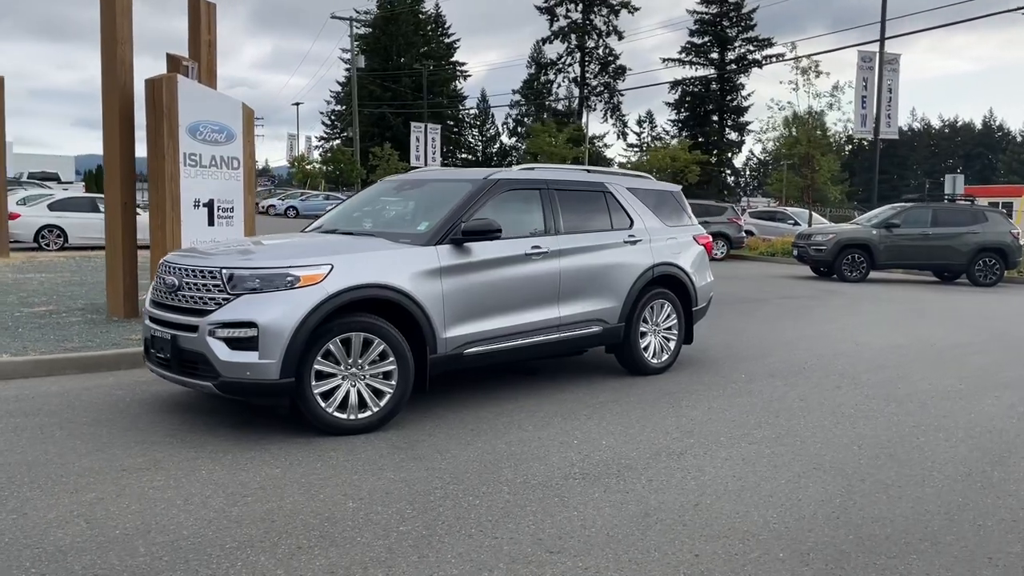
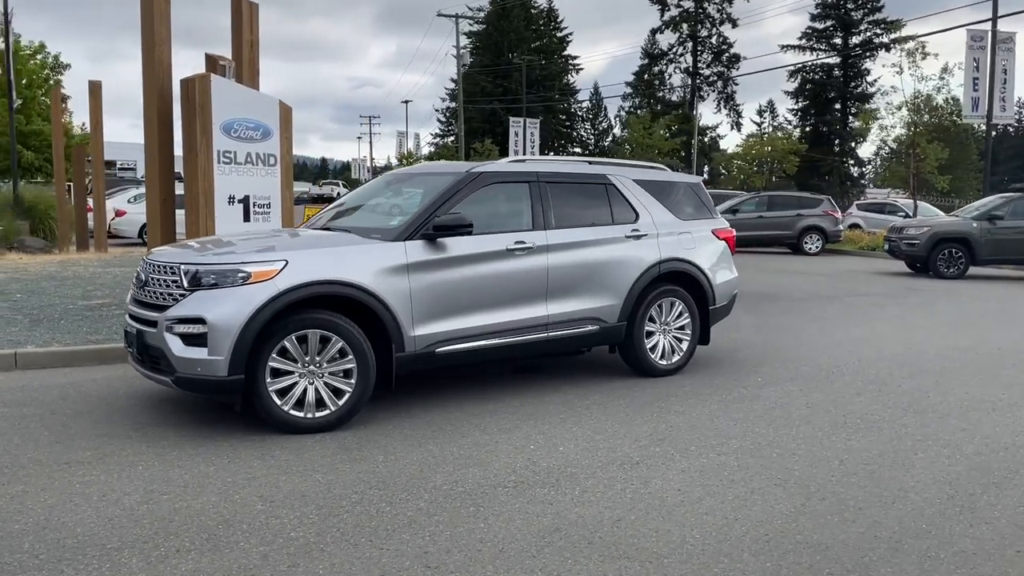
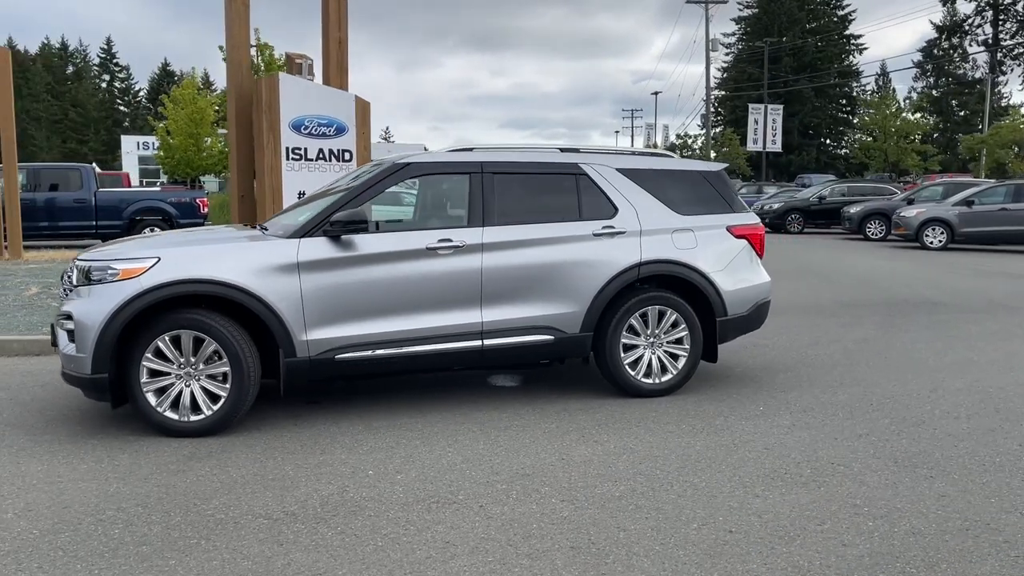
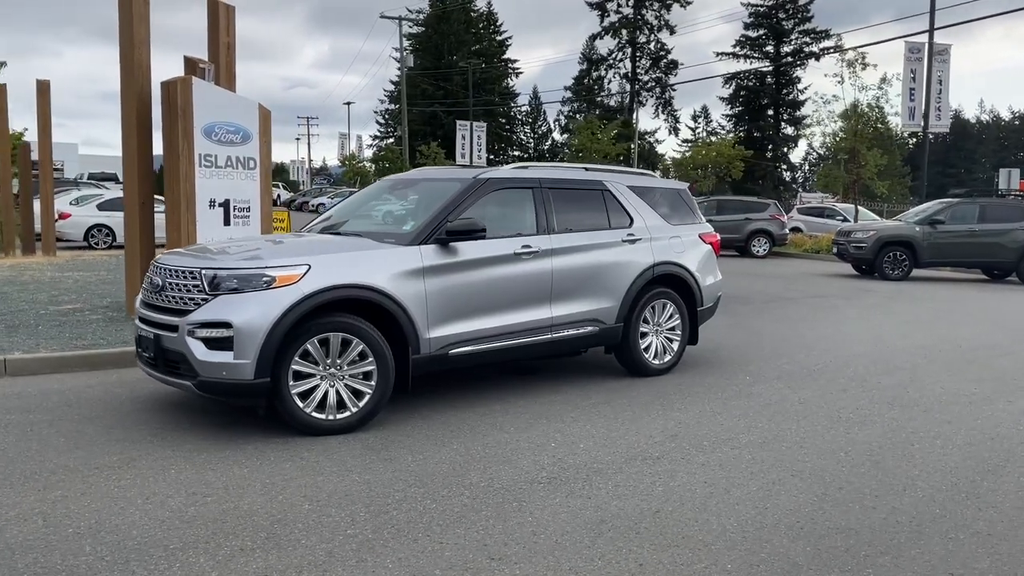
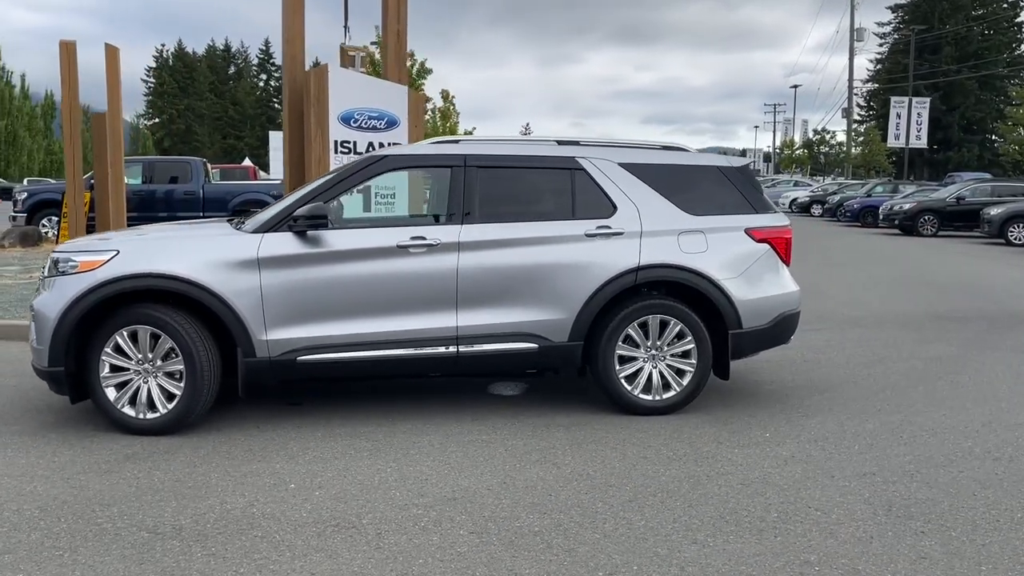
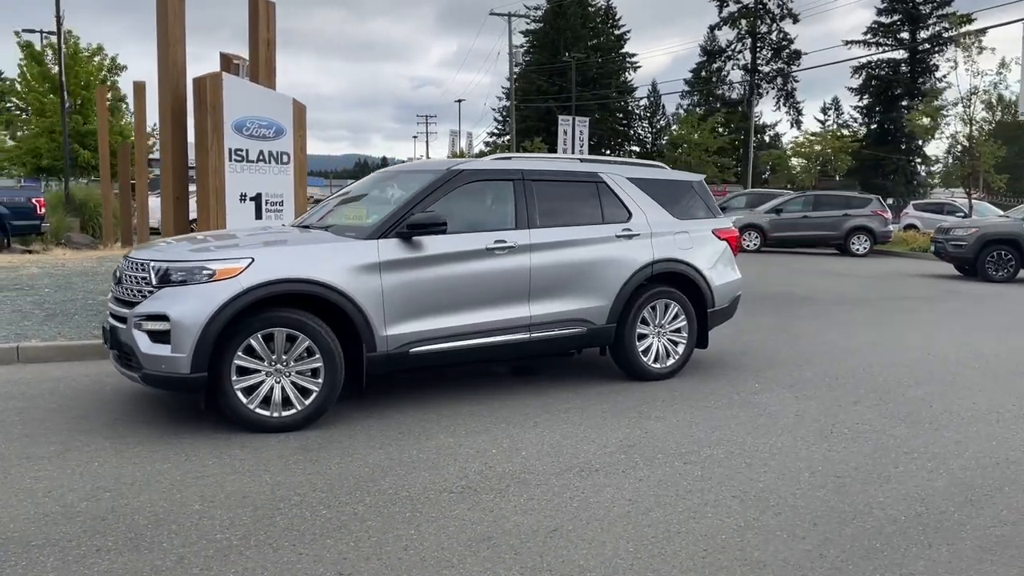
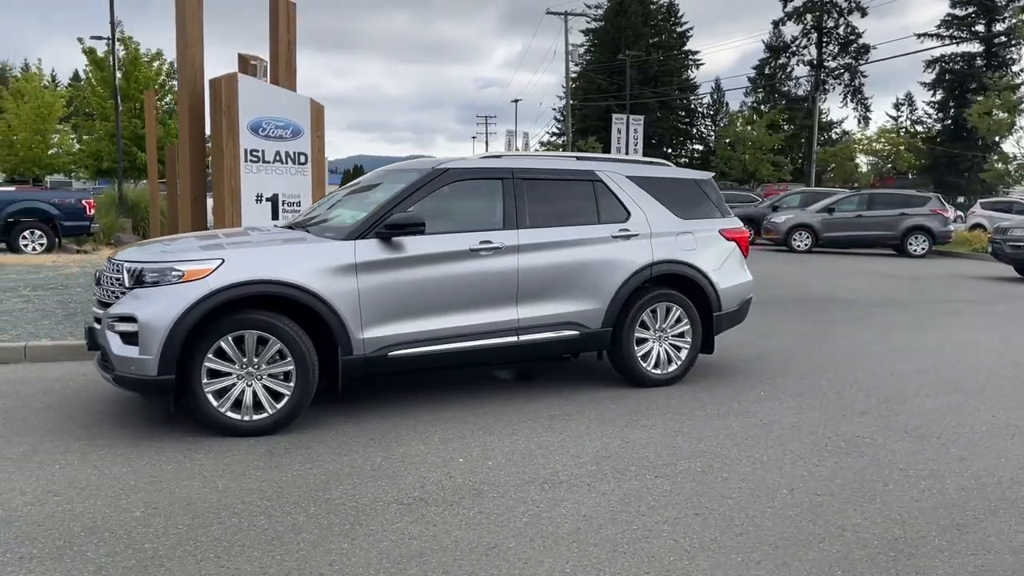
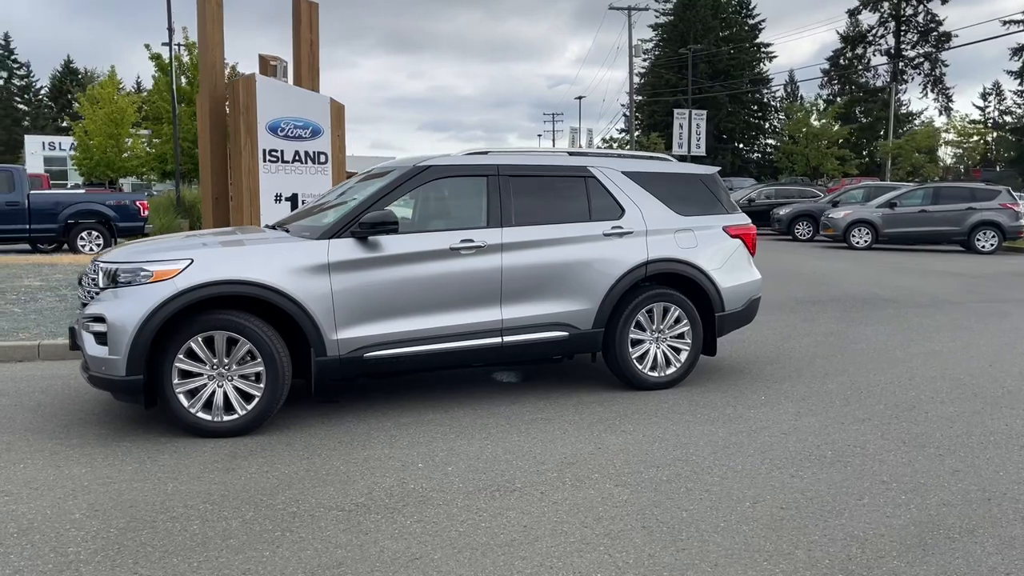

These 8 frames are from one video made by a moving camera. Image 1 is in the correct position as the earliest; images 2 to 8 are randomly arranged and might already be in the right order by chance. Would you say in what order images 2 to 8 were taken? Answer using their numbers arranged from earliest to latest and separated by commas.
4, 2, 6, 7, 8, 3, 5
